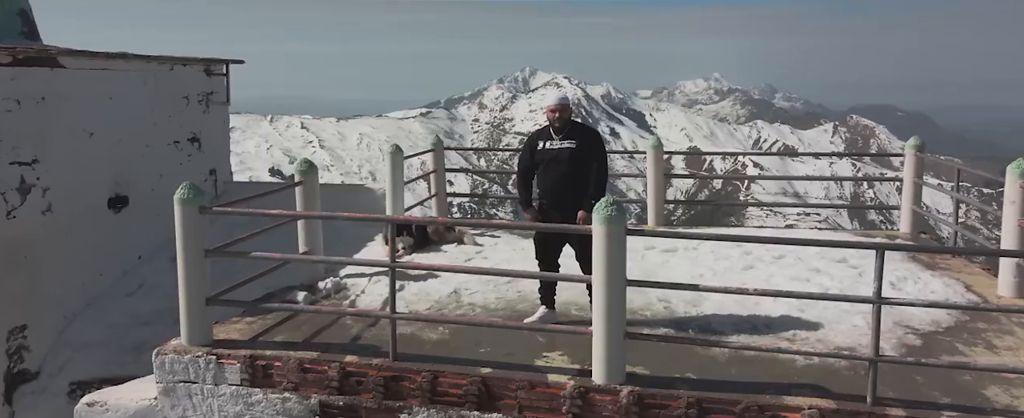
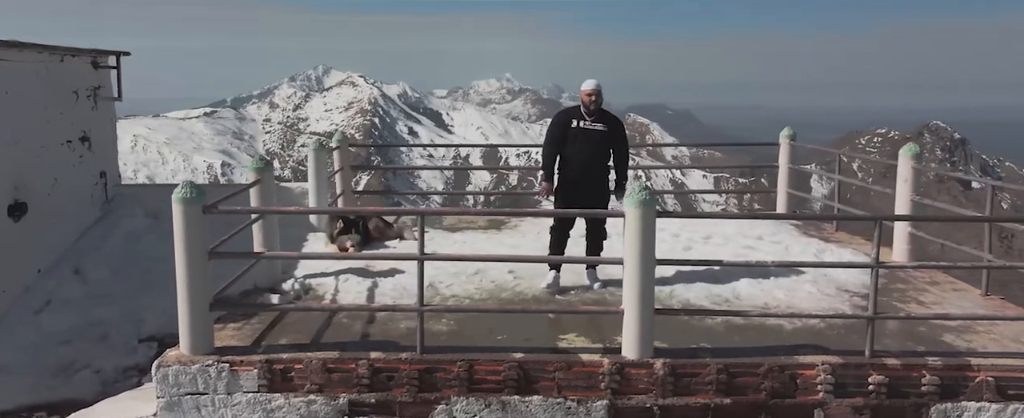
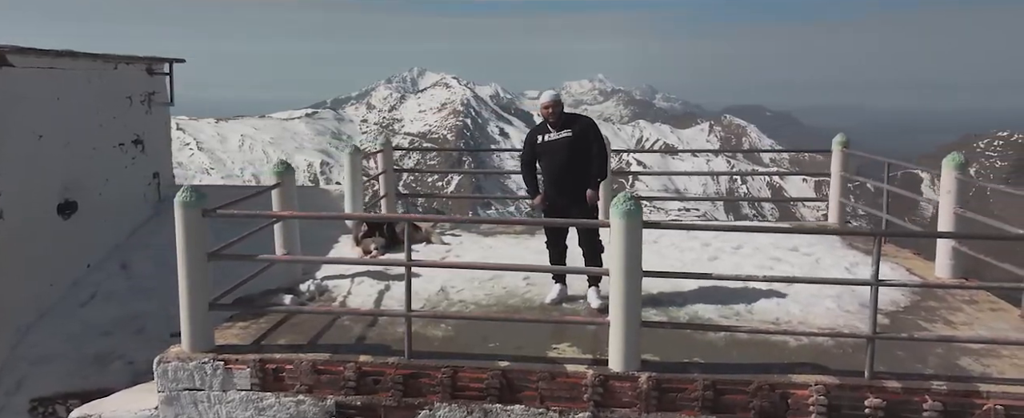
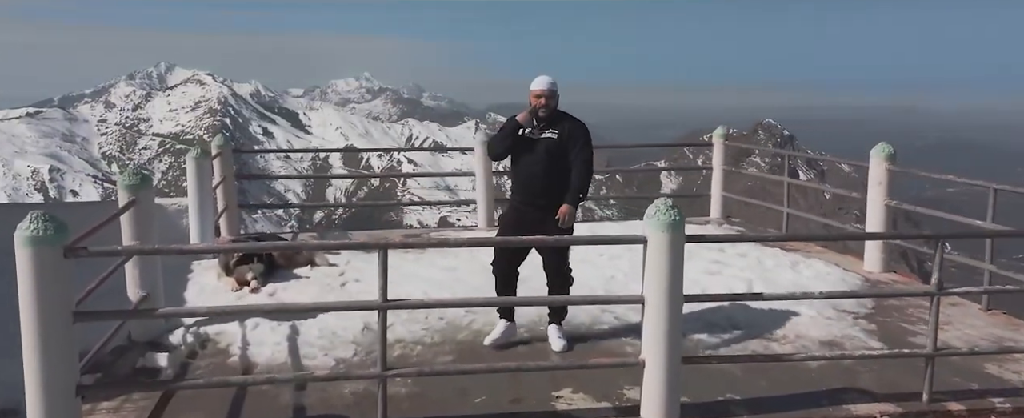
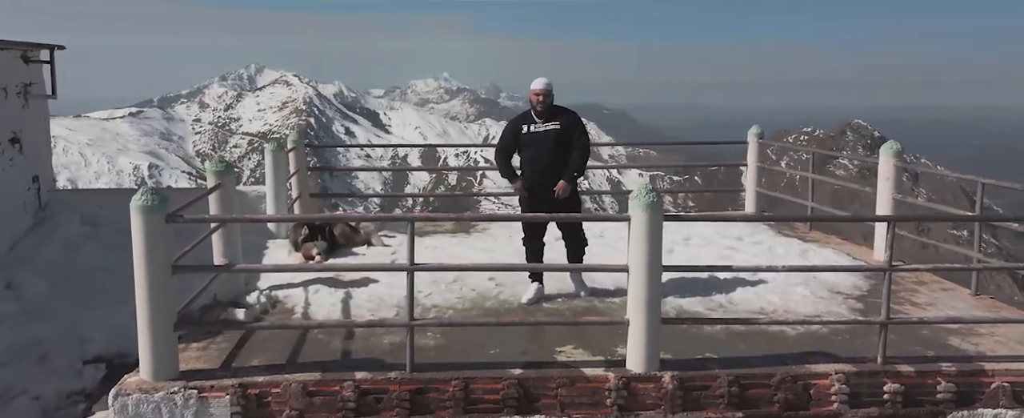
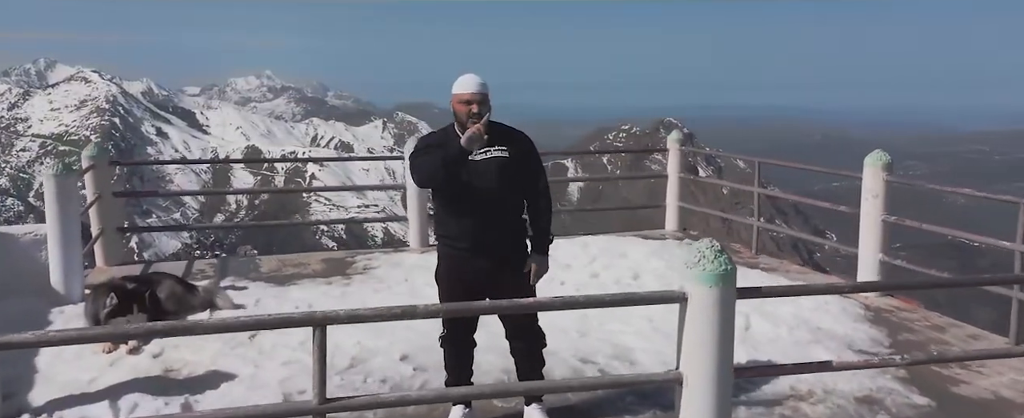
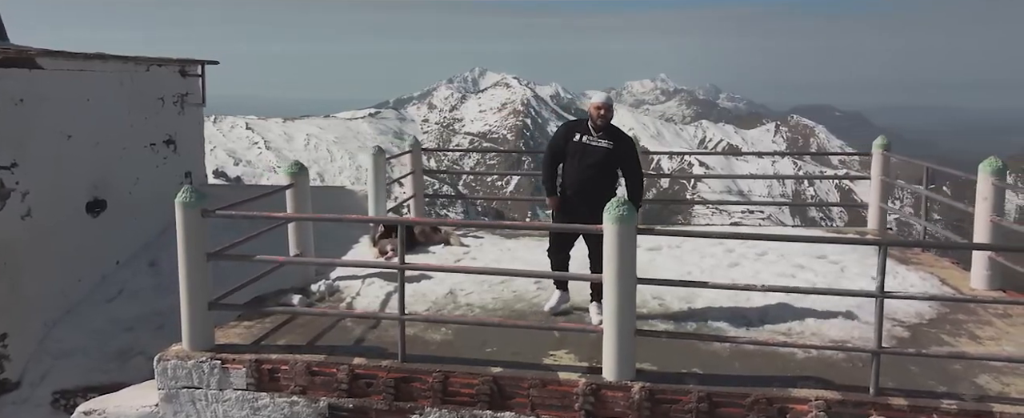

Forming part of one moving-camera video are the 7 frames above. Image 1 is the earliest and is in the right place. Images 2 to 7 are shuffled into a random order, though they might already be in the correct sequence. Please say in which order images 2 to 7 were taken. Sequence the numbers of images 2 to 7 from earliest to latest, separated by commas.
7, 3, 2, 5, 4, 6
